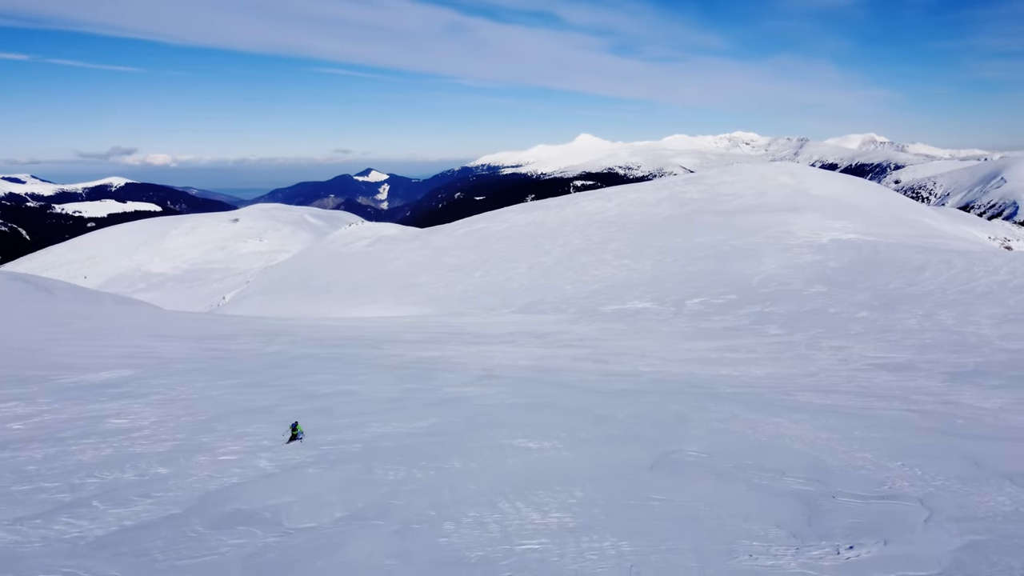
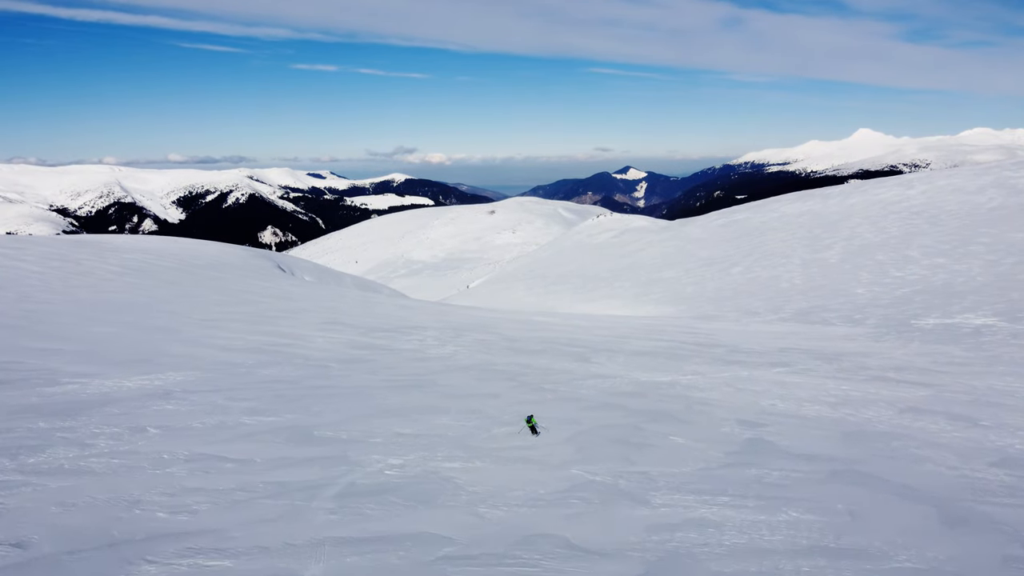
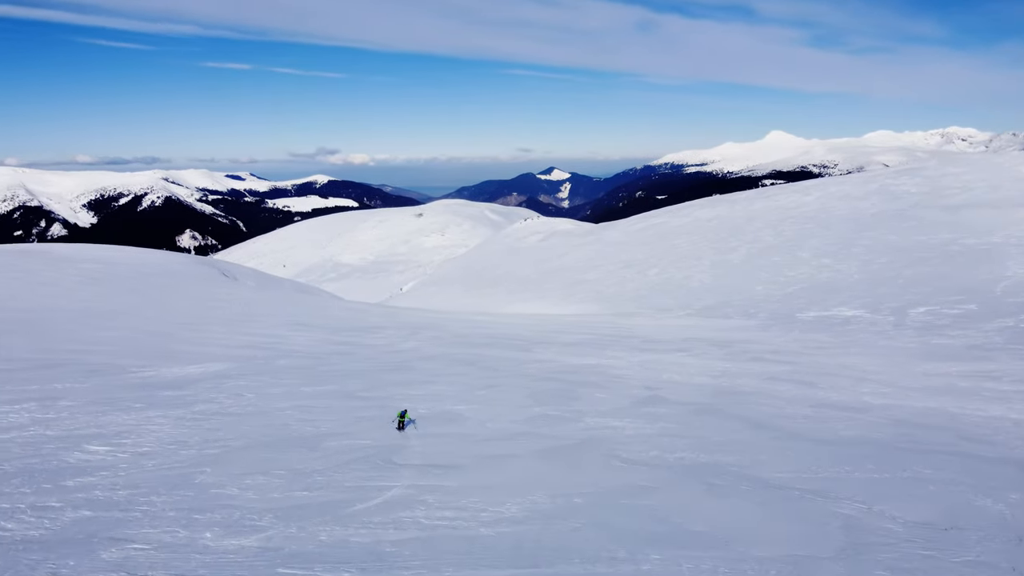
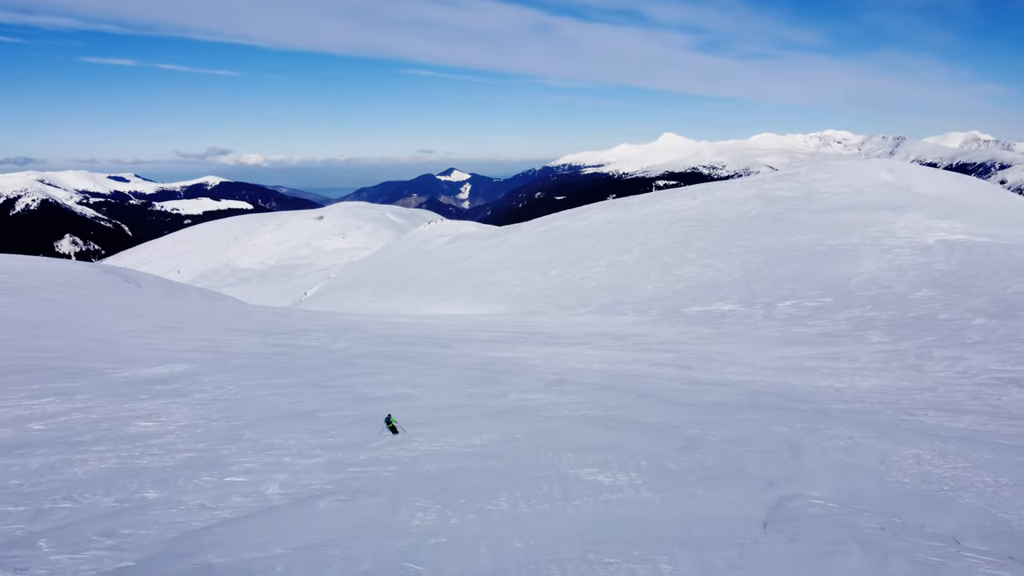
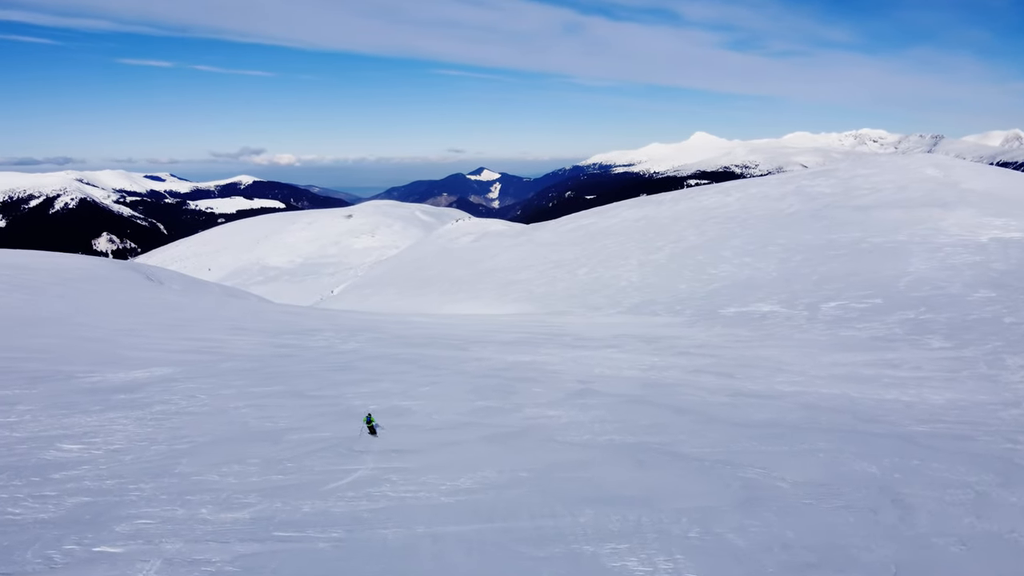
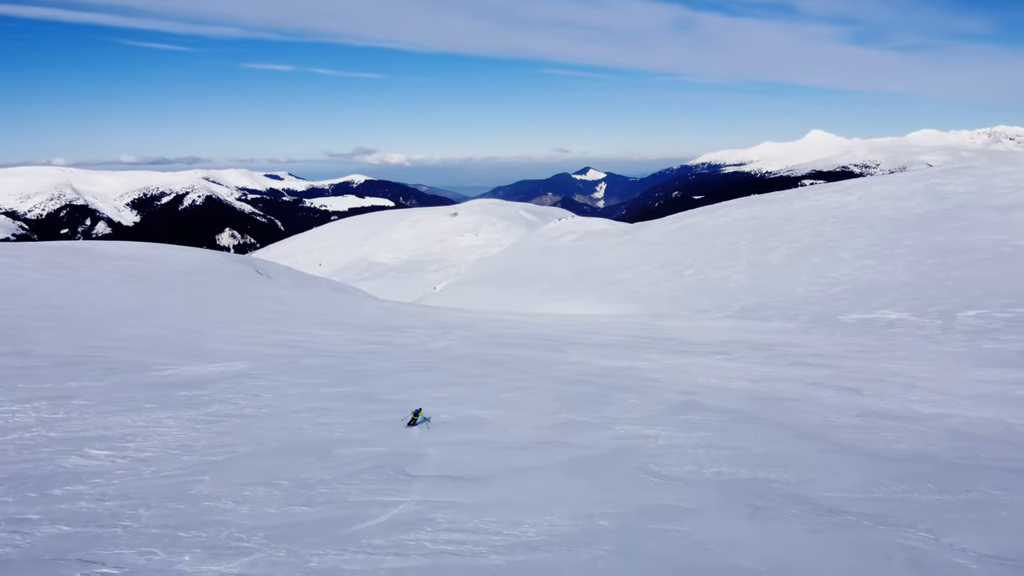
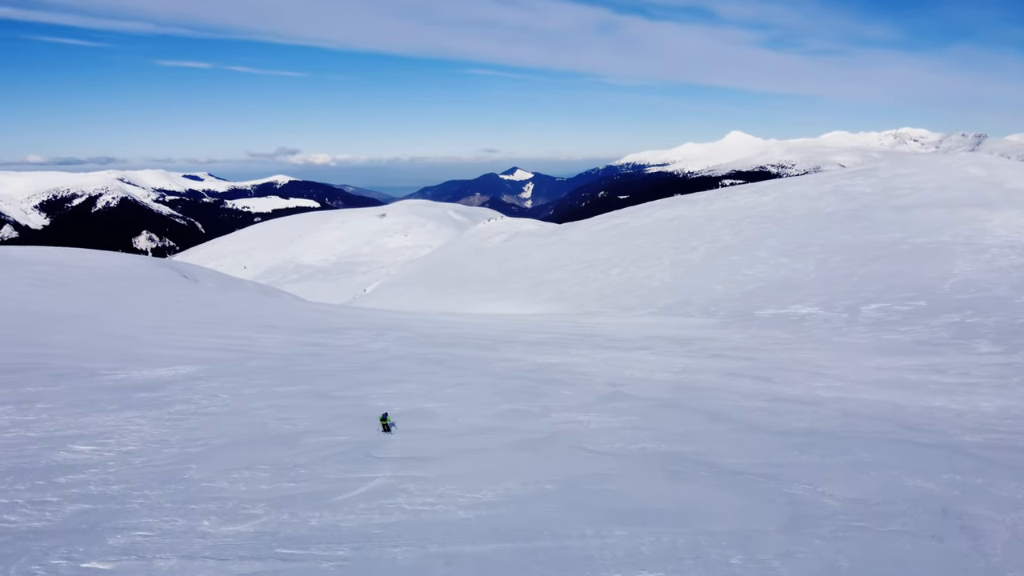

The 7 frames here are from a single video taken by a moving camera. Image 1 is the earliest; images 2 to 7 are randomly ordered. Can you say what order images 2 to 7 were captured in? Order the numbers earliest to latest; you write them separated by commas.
4, 5, 7, 3, 6, 2
